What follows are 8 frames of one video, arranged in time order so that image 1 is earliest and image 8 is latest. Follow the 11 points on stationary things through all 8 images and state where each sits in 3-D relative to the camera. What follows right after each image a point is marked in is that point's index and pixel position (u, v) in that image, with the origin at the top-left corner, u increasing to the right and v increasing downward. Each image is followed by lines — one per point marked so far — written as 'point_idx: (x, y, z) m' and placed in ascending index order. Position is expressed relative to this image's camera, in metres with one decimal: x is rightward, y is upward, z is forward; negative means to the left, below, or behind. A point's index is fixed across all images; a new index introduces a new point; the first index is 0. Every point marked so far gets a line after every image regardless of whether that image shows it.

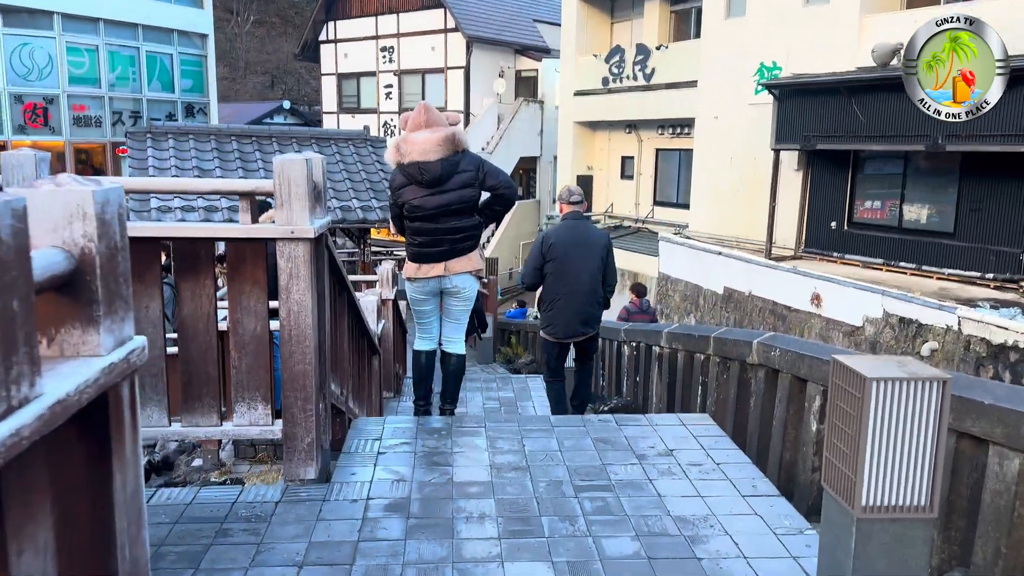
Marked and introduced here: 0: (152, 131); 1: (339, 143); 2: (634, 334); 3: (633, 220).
0: (-4.4, +1.9, +9.8) m
1: (-2.3, +2.0, +10.7) m
2: (+1.0, -0.4, +6.5) m
3: (+2.9, +1.6, +19.2) m
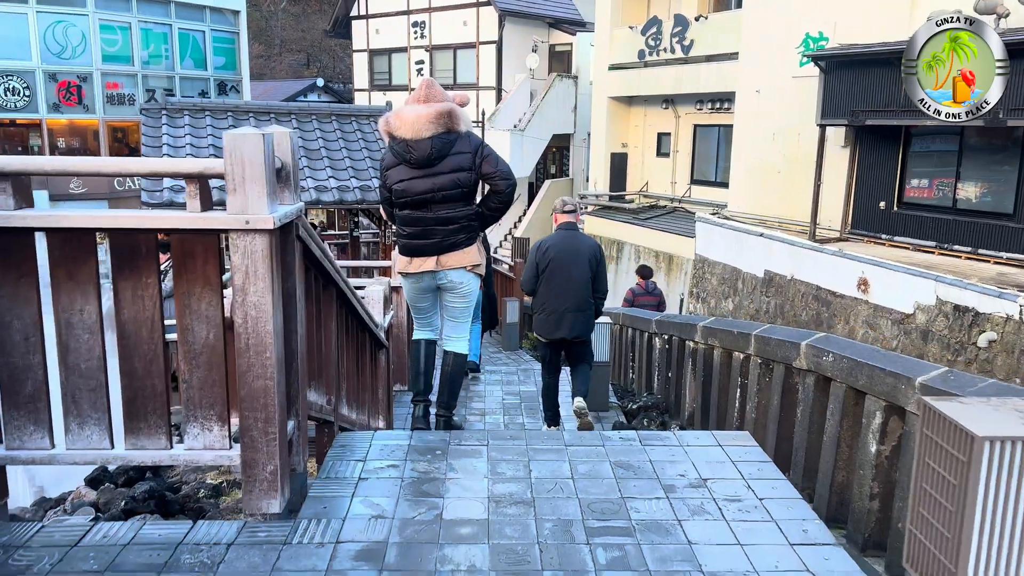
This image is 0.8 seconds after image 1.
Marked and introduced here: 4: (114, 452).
0: (-4.1, +2.1, +9.4) m
1: (-2.0, +2.2, +10.3) m
2: (+1.2, -0.3, +6.0) m
3: (+3.7, +2.1, +18.5) m
4: (-1.2, -0.5, +2.4) m
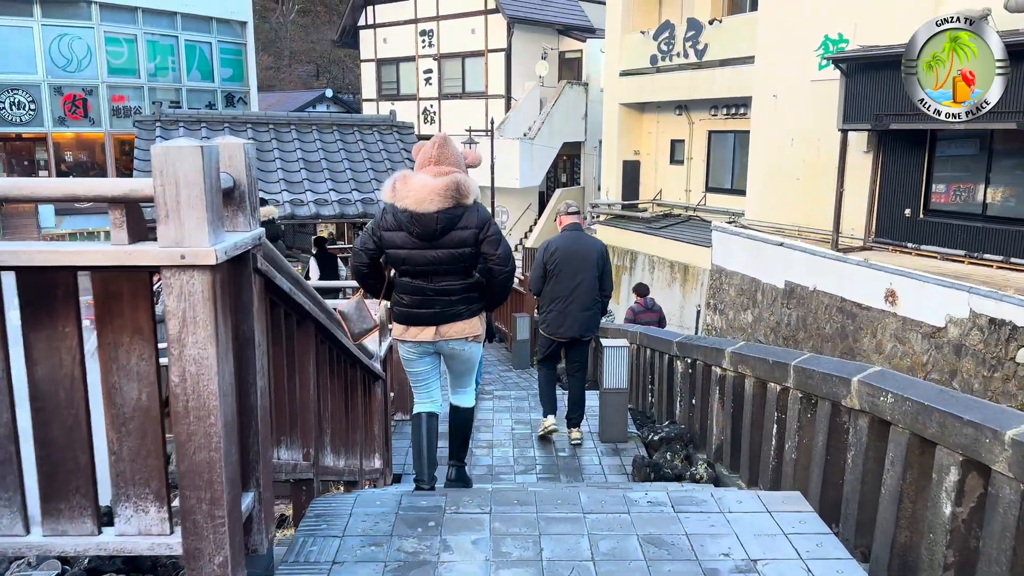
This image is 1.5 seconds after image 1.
0: (-4.0, +1.9, +9.0) m
1: (-1.9, +2.0, +9.9) m
2: (+1.2, -0.4, +5.5) m
3: (+3.9, +1.8, +18.0) m
4: (-1.2, -0.6, +2.0) m
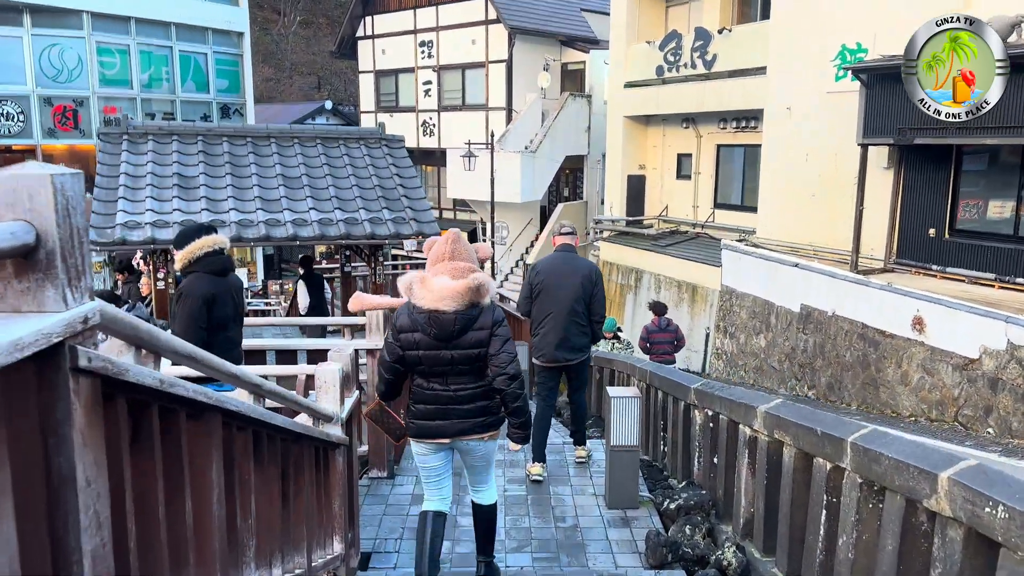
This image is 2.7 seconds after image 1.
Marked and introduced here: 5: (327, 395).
0: (-4.0, +1.6, +8.3) m
1: (-1.9, +1.7, +9.2) m
2: (+1.2, -0.7, +4.7) m
3: (+3.9, +1.4, +17.3) m
4: (-1.2, -0.8, +1.2) m
5: (-0.8, -0.5, +3.6) m
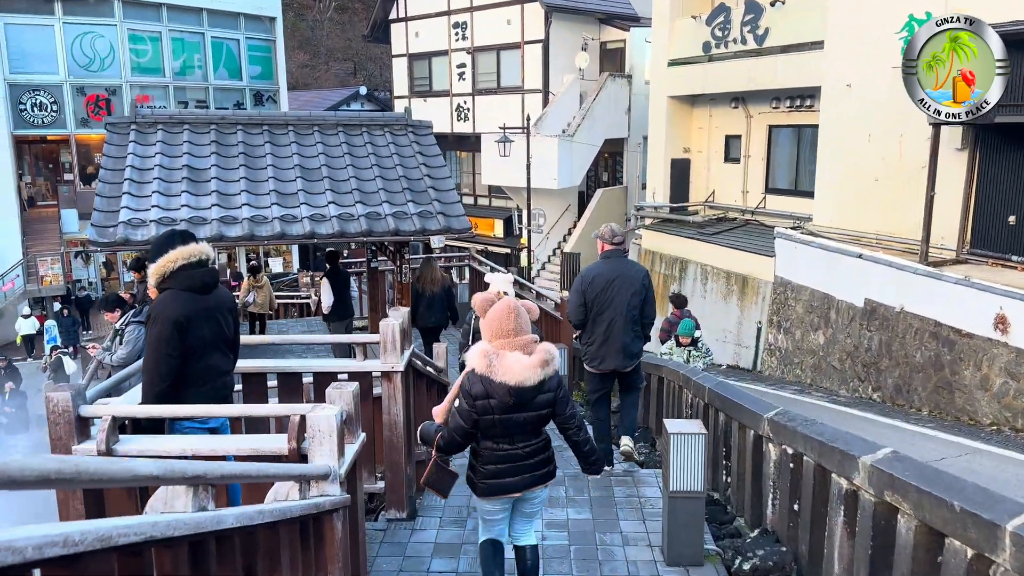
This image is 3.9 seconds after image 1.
0: (-3.7, +1.6, +7.7) m
1: (-1.5, +1.7, +8.5) m
2: (+1.4, -0.7, +3.9) m
3: (+4.7, +1.6, +16.3) m
4: (-1.2, -0.9, +0.5) m
5: (-0.7, -0.6, +2.9) m
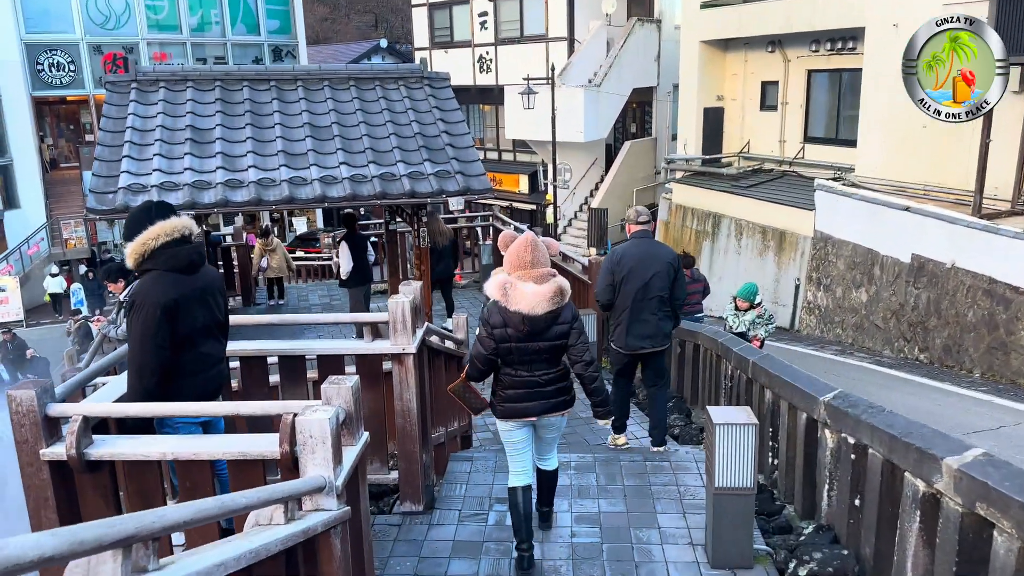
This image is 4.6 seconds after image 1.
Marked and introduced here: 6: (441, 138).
0: (-3.5, +1.9, +7.3) m
1: (-1.3, +2.1, +8.0) m
2: (+1.5, -0.6, +3.5) m
3: (+5.2, +2.5, +15.6) m
4: (-1.2, -1.0, +0.2) m
5: (-0.6, -0.5, +2.5) m
6: (-0.7, +1.4, +7.5) m
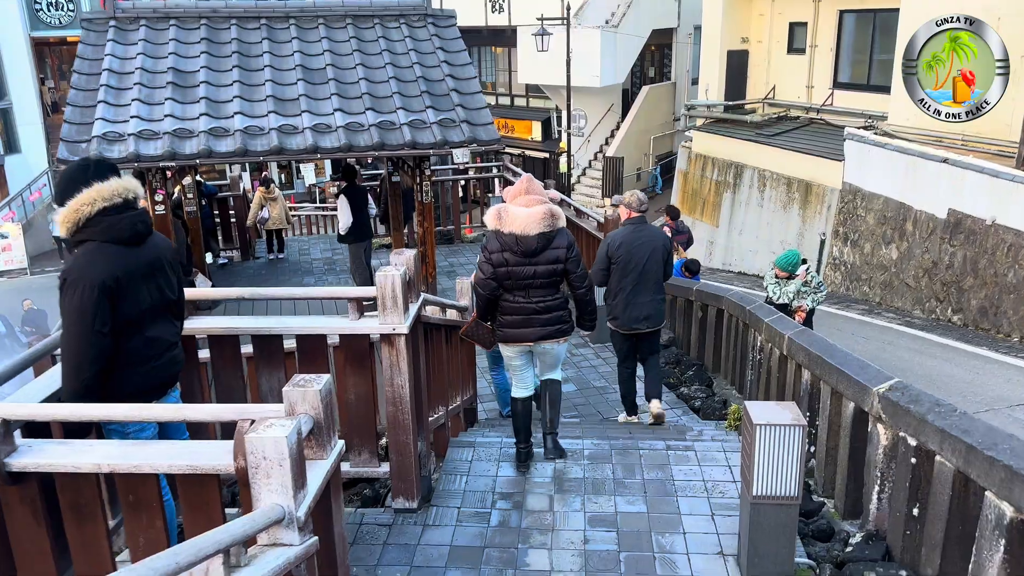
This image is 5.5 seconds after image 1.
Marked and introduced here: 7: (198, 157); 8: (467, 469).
0: (-3.4, +2.3, +6.7) m
1: (-1.1, +2.5, +7.3) m
2: (+1.5, -0.5, +3.0) m
3: (+5.4, +3.3, +14.8) m
4: (-1.3, -1.2, -0.2) m
5: (-0.6, -0.5, +2.0) m
6: (-0.6, +1.8, +6.8) m
7: (-2.3, +0.9, +5.8) m
8: (-0.2, -0.9, +4.0) m
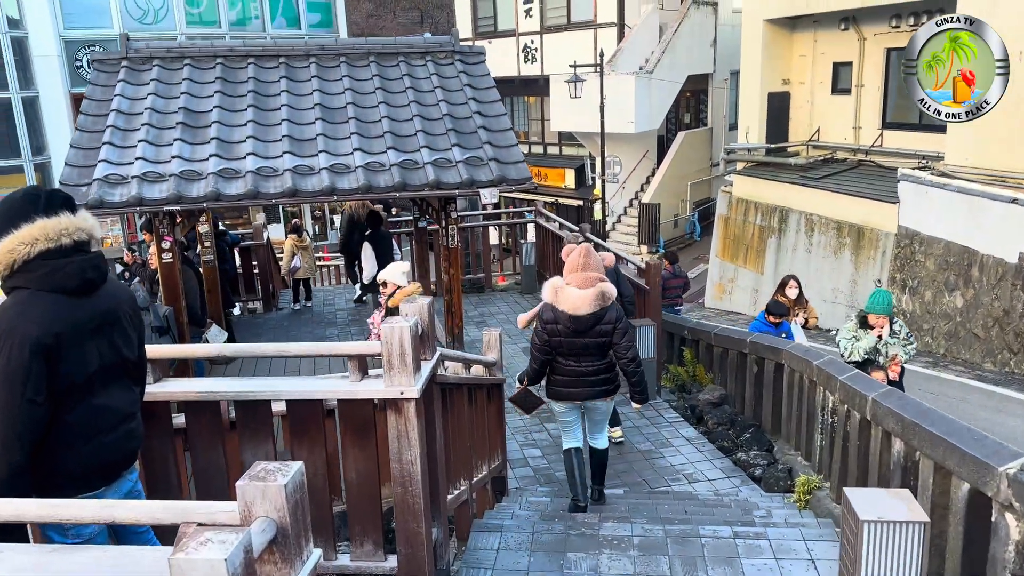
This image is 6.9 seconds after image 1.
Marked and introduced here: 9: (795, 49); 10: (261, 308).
0: (-3.1, +1.9, +6.4) m
1: (-0.9, +2.0, +6.9) m
2: (+1.6, -0.7, +2.3) m
3: (+6.0, +2.4, +14.2) m
4: (-1.3, -1.1, -0.8) m
5: (-0.6, -0.6, +1.4) m
6: (-0.3, +1.4, +6.4) m
7: (-2.1, +0.6, +5.3) m
8: (-0.1, -1.1, +3.3) m
9: (+5.3, +4.5, +15.0) m
10: (-3.2, -0.3, +10.1) m
